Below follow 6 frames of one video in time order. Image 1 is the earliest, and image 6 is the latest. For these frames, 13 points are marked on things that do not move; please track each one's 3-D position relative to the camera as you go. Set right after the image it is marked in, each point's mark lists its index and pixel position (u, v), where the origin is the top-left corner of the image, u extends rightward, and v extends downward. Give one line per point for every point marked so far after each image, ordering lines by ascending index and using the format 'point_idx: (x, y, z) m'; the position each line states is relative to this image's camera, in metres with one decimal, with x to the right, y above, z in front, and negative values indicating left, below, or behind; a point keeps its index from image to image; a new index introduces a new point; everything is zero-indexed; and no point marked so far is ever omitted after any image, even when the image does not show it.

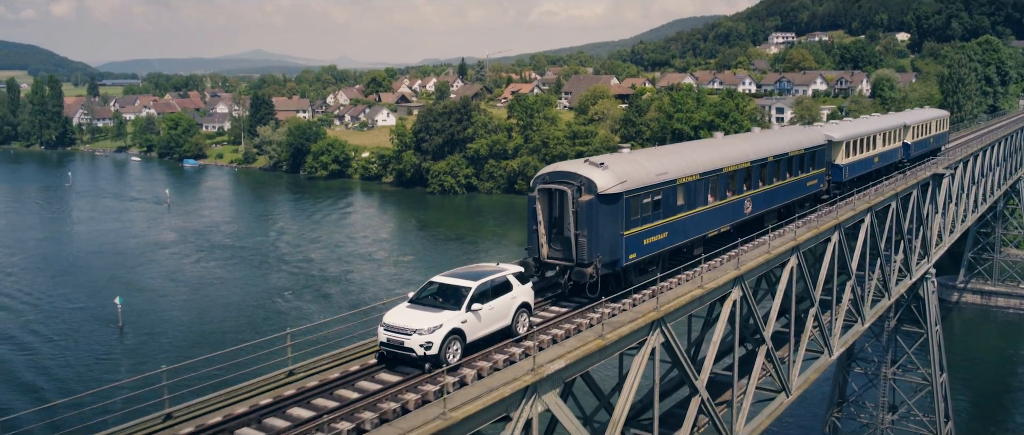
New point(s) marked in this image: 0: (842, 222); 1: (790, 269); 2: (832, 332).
0: (+7.9, 0.0, +18.7) m
1: (+5.8, -0.9, +16.3) m
2: (+7.3, -2.6, +17.9) m
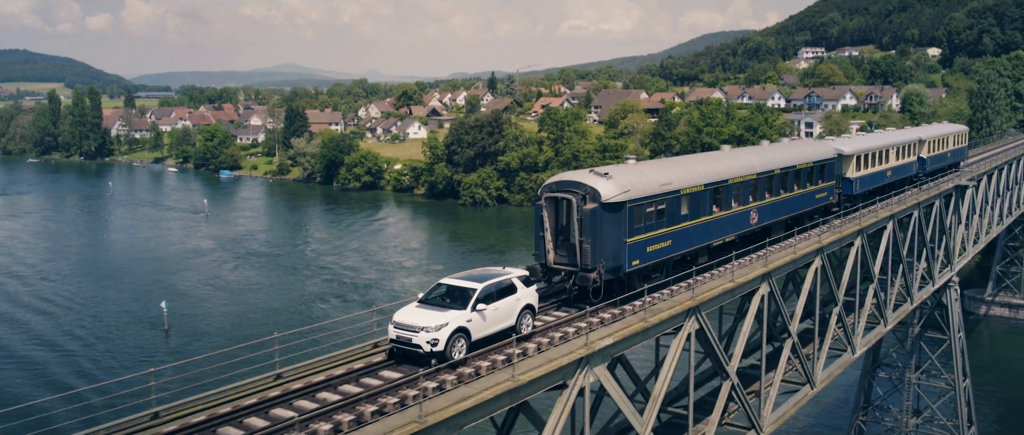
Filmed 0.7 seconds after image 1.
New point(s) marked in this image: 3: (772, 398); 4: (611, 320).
0: (+8.9, -0.2, +19.8) m
1: (+6.8, -1.0, +17.4) m
2: (+8.3, -2.8, +18.9) m
3: (+5.1, -3.4, +15.0) m
4: (+1.7, -1.6, +13.4) m
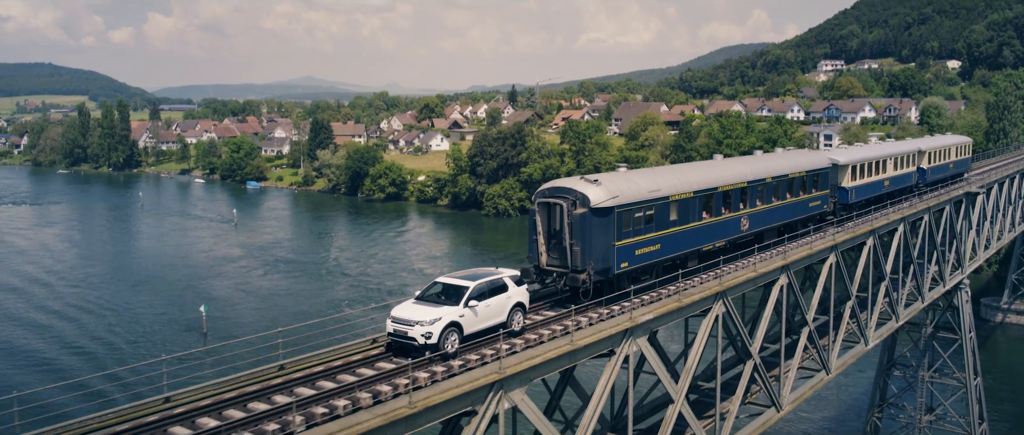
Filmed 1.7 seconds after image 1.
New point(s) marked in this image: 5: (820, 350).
0: (+9.9, -0.3, +21.3) m
1: (+7.7, -1.1, +19.0) m
2: (+9.3, -2.8, +20.4) m
3: (+6.0, -3.4, +16.6) m
4: (+2.6, -1.5, +15.0) m
5: (+7.0, -3.0, +17.7) m
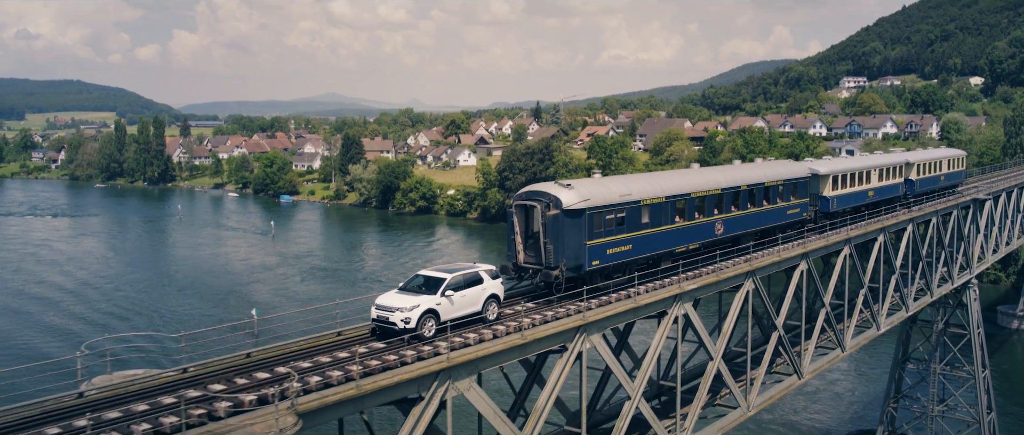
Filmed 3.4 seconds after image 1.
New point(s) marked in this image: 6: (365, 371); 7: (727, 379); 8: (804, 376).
0: (+11.5, -0.3, +23.9) m
1: (+9.2, -1.1, +21.6) m
2: (+10.9, -2.9, +23.0) m
3: (+7.4, -3.4, +19.2) m
4: (+4.0, -1.4, +17.8) m
5: (+8.5, -3.0, +20.3) m
6: (-2.0, -2.1, +10.9) m
7: (+4.5, -3.4, +16.2) m
8: (+7.1, -3.8, +18.8) m
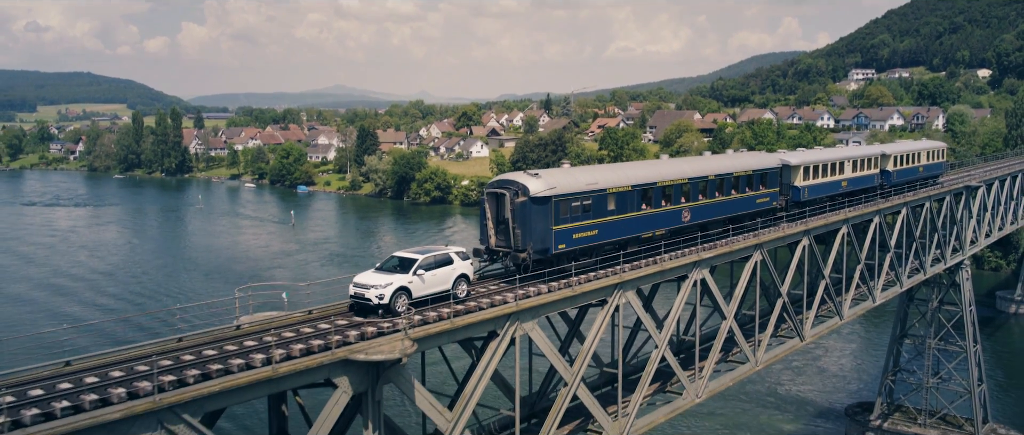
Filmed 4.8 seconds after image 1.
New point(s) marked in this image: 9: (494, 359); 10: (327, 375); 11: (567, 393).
0: (+12.5, +0.2, +26.3) m
1: (+10.3, -0.6, +24.1) m
2: (+11.9, -2.3, +25.4) m
3: (+8.4, -2.9, +21.7) m
4: (+5.0, -0.9, +20.3) m
5: (+9.5, -2.5, +22.8) m
6: (-1.1, -1.7, +13.5) m
7: (+5.5, -2.9, +18.8) m
8: (+8.0, -3.3, +21.4) m
9: (-0.3, -2.4, +13.3) m
10: (-2.6, -2.2, +11.0) m
11: (+1.0, -3.2, +14.2) m
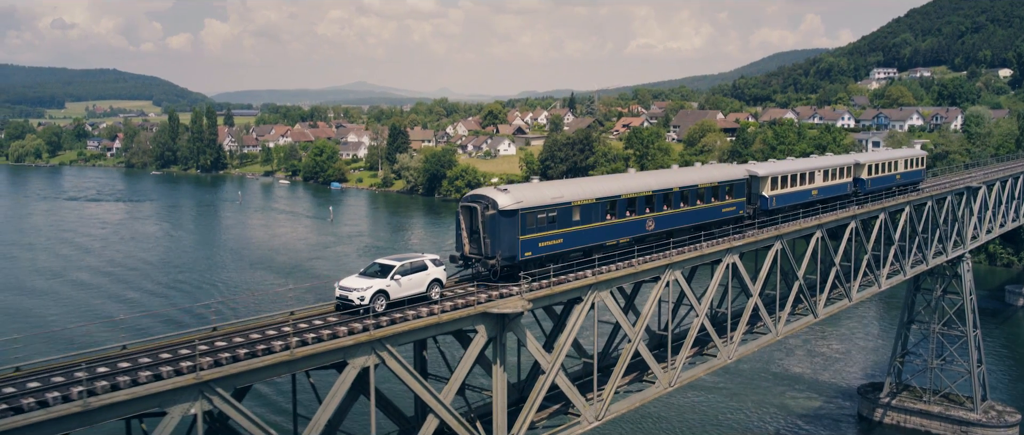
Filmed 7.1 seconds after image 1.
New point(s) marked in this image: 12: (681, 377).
0: (+14.6, +0.3, +30.2) m
1: (+12.3, -0.5, +28.0) m
2: (+13.9, -2.2, +29.3) m
3: (+10.3, -2.8, +25.7) m
4: (+6.9, -0.8, +24.4) m
5: (+11.4, -2.4, +26.7) m
6: (+0.6, -1.6, +17.7) m
7: (+7.3, -2.8, +22.8) m
8: (+10.0, -3.2, +25.4) m
9: (+1.4, -2.3, +17.5) m
10: (-0.9, -2.1, +15.3) m
11: (+2.8, -3.1, +18.3) m
12: (+4.3, -4.1, +20.0) m
